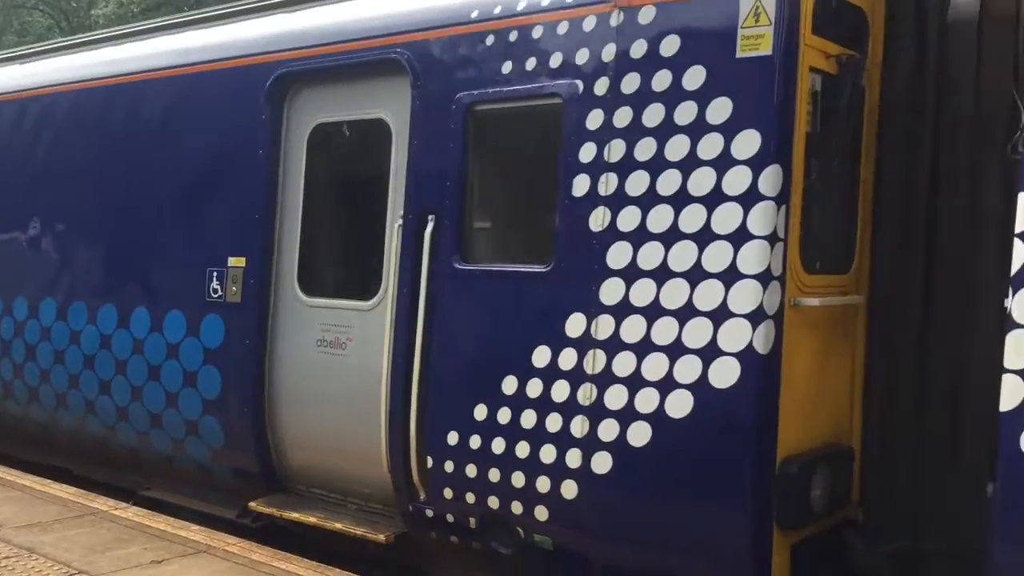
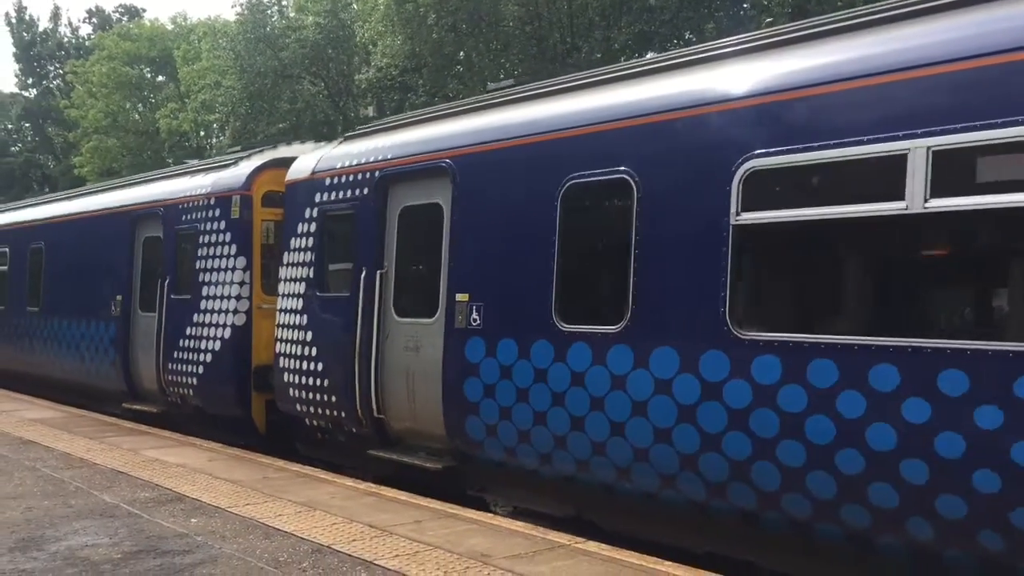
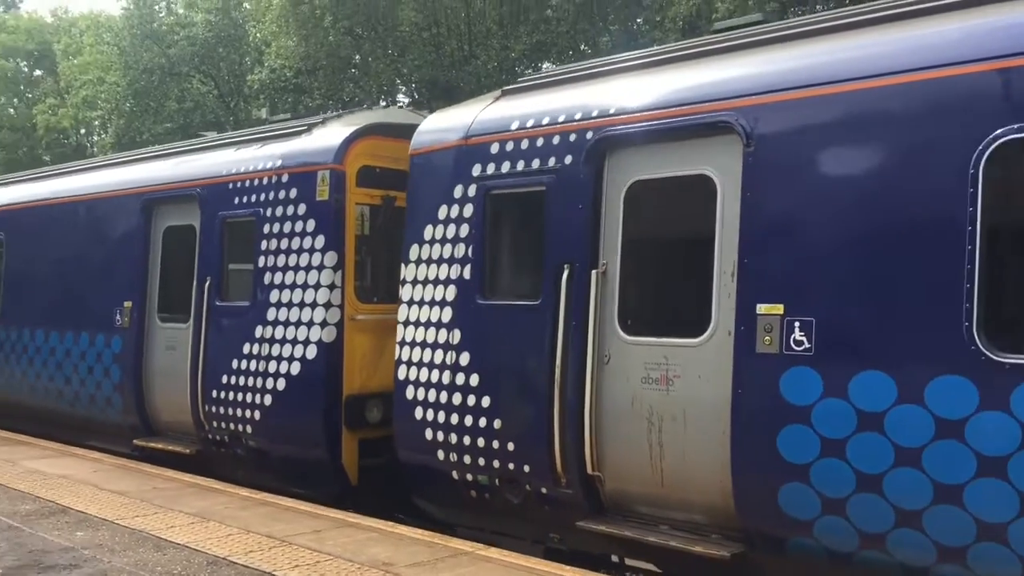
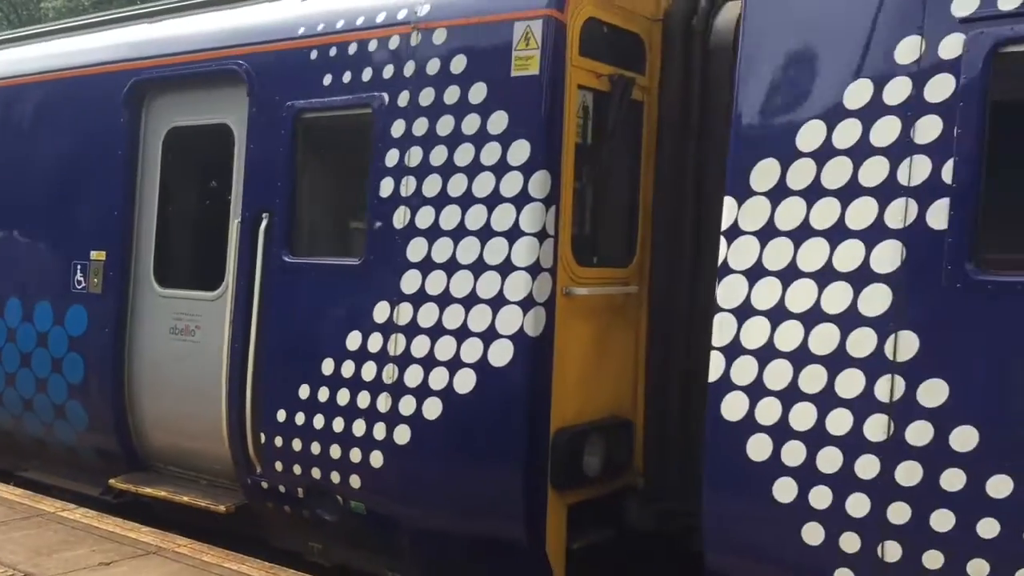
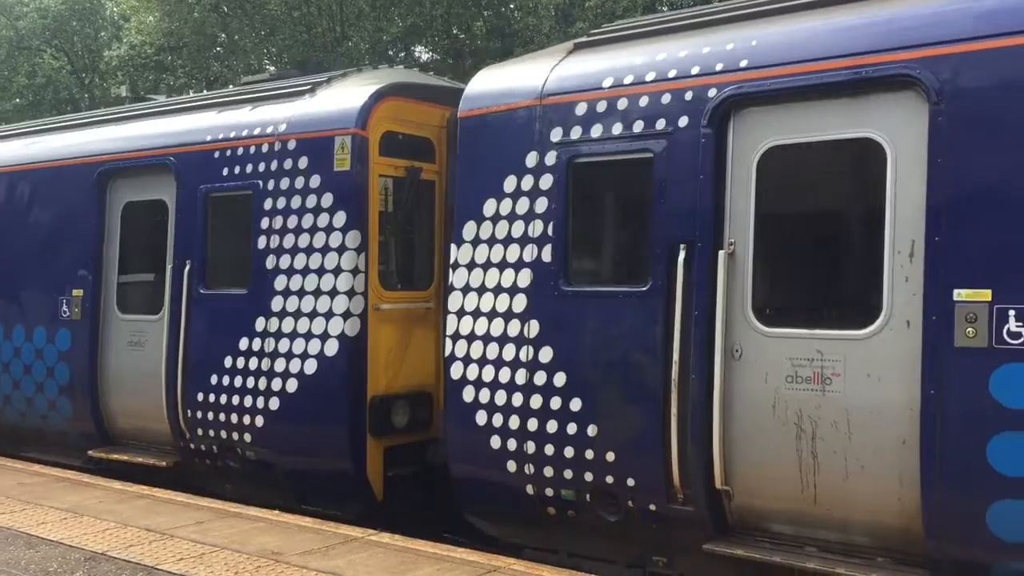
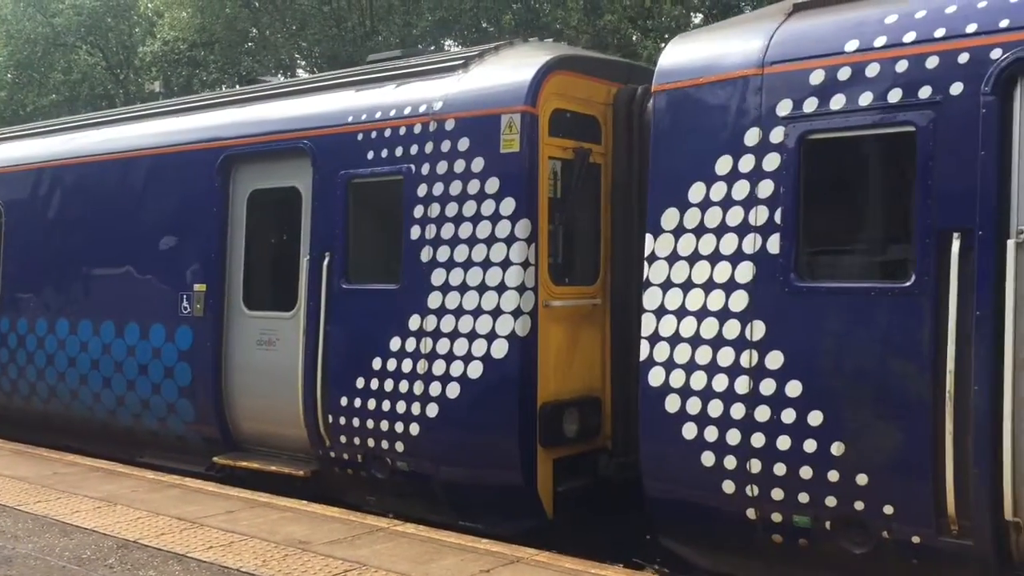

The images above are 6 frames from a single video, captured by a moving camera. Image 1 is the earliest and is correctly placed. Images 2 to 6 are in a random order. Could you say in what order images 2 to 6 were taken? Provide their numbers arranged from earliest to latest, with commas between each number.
4, 6, 5, 3, 2
